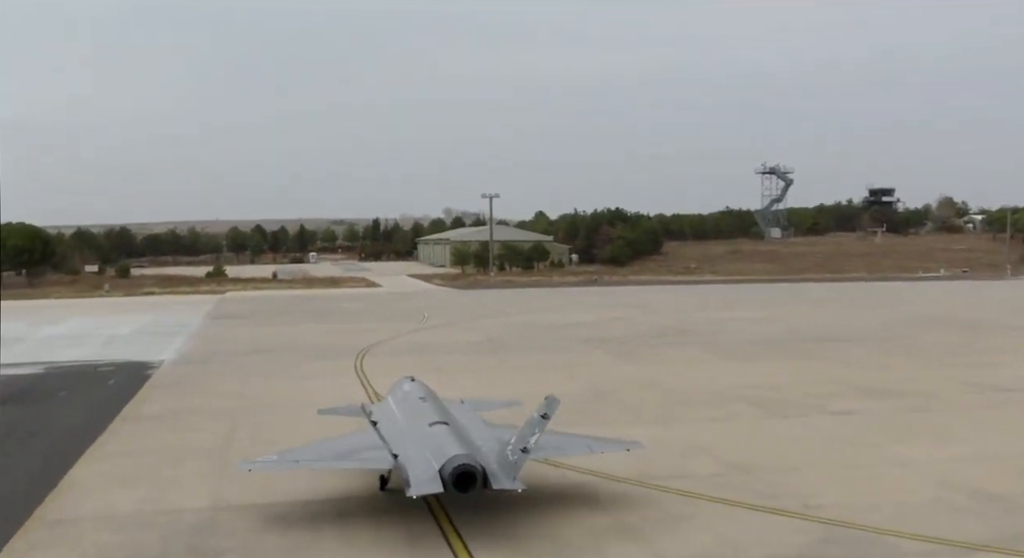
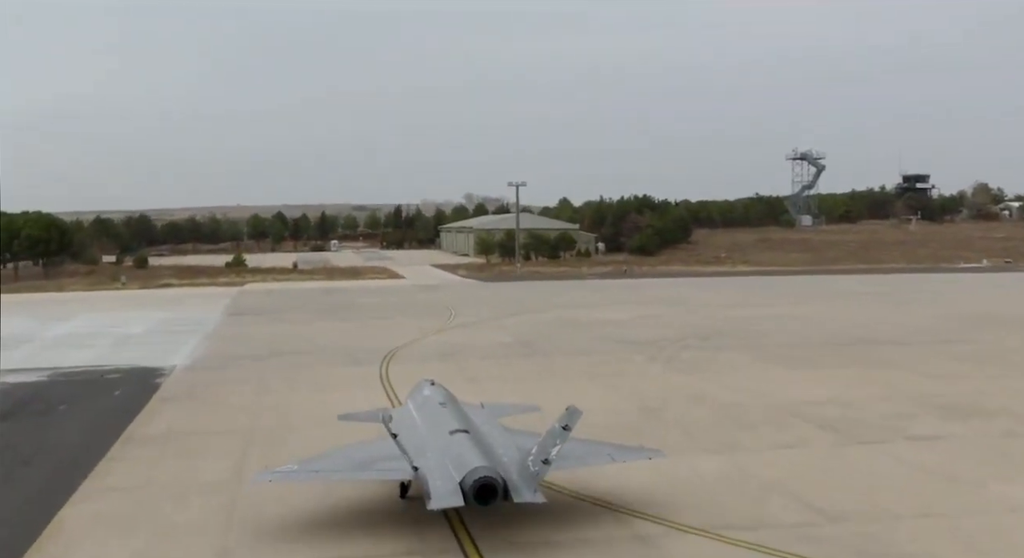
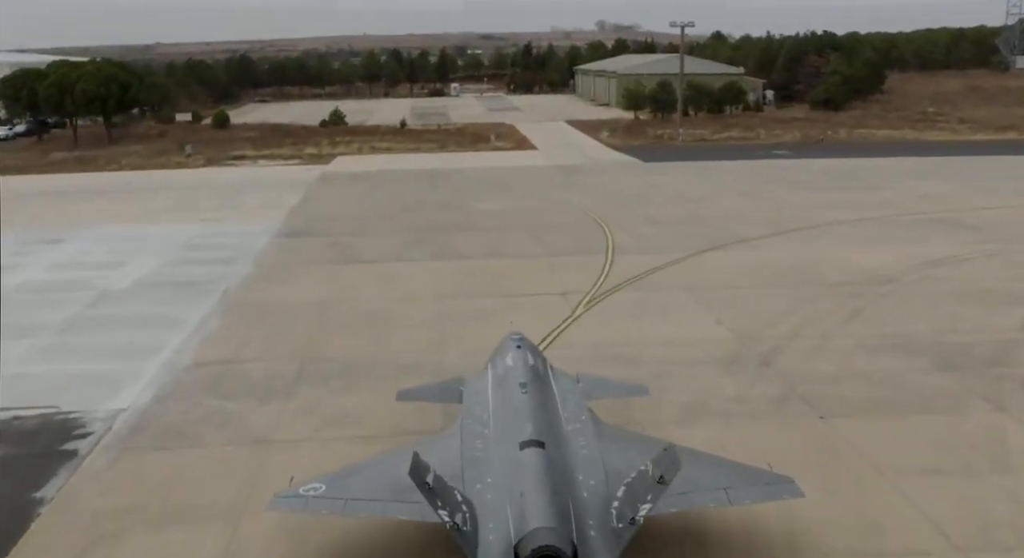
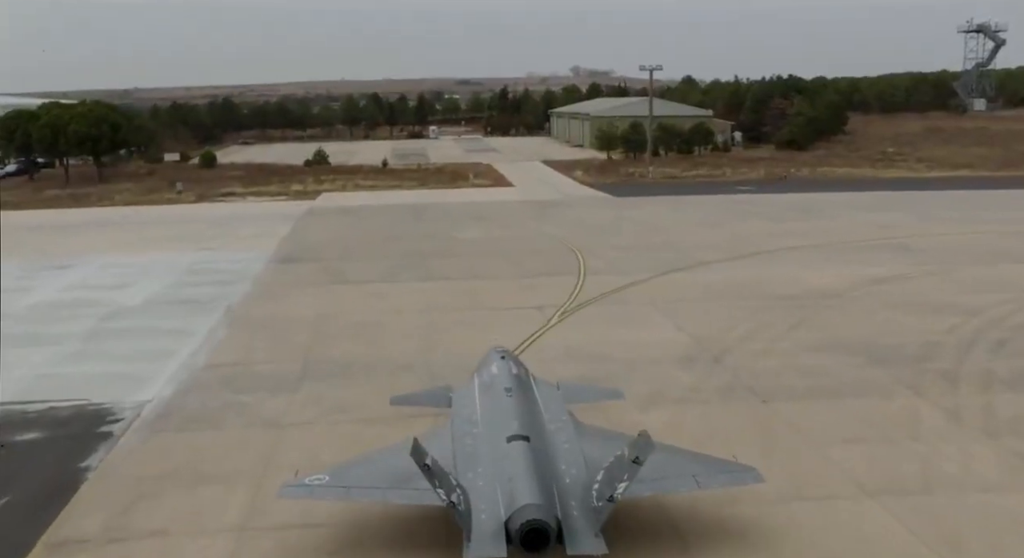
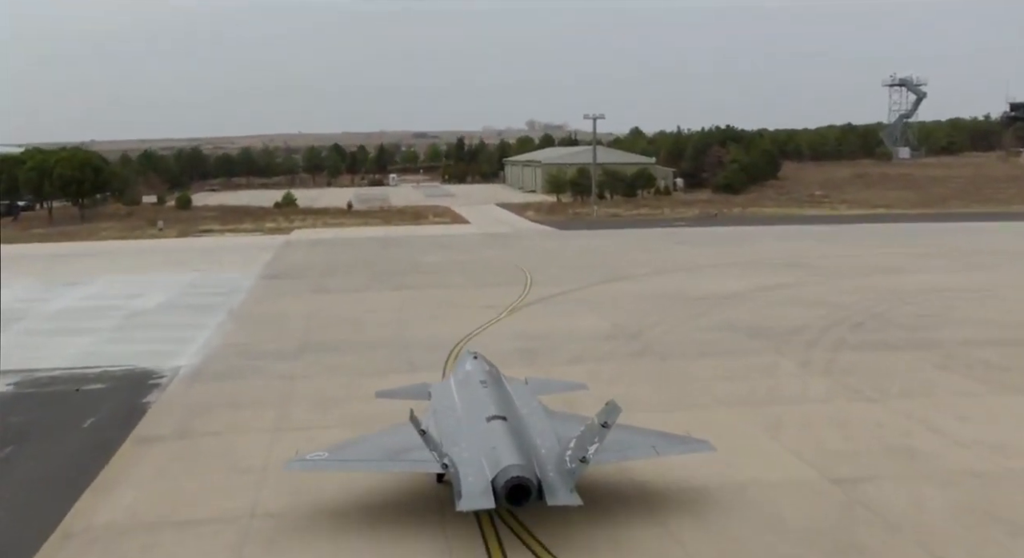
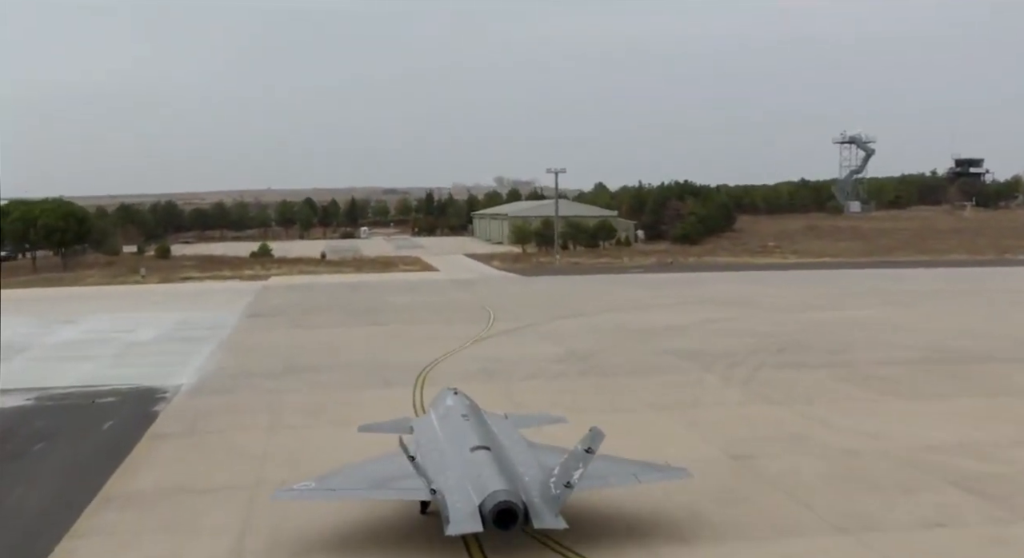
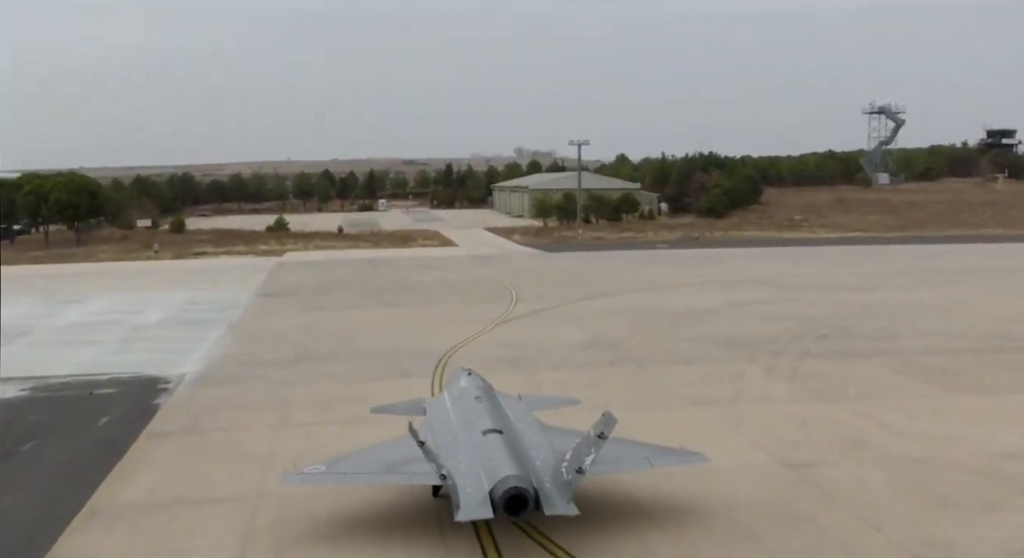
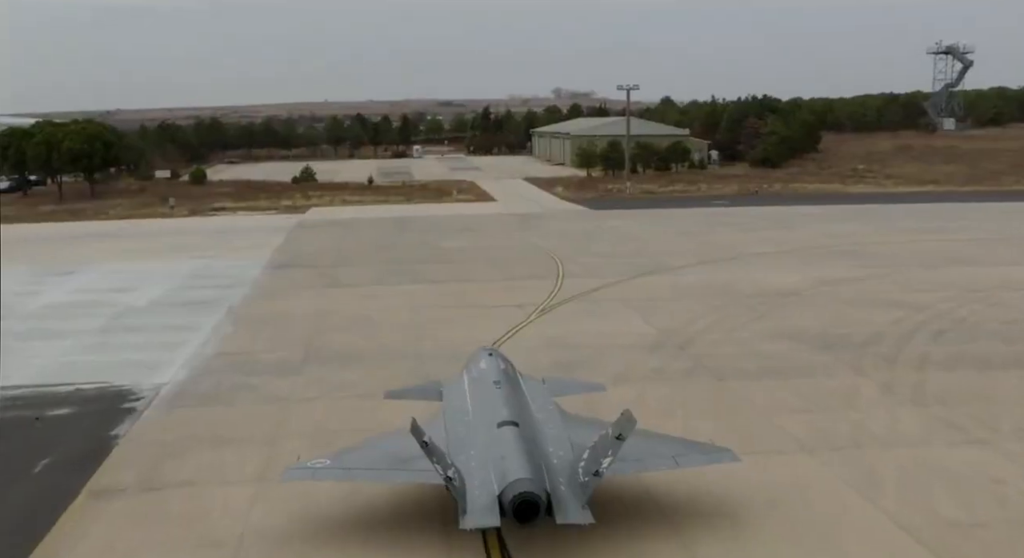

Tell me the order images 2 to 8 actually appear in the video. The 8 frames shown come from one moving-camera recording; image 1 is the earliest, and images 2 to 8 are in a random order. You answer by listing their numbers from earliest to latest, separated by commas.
2, 6, 7, 5, 8, 4, 3
